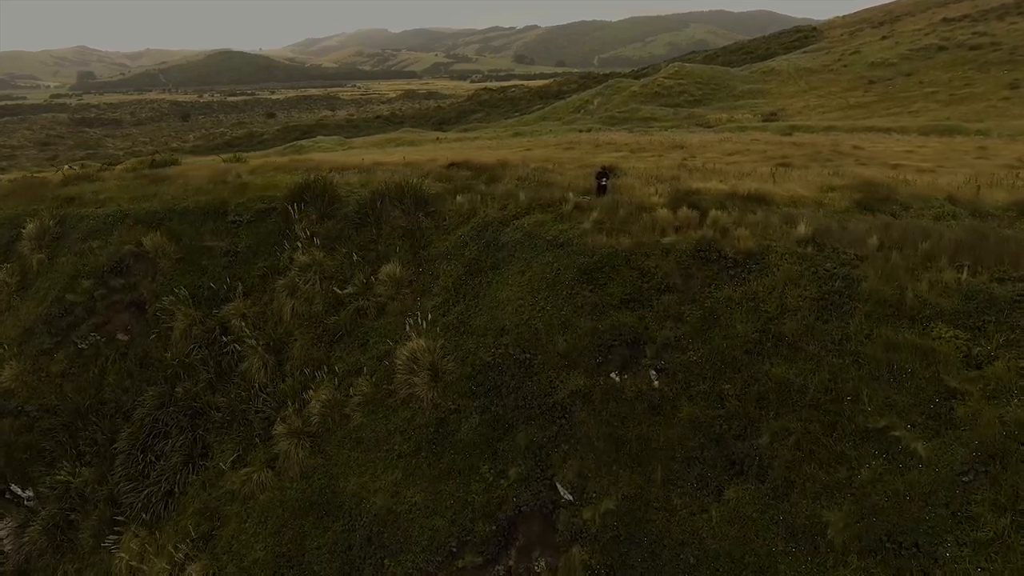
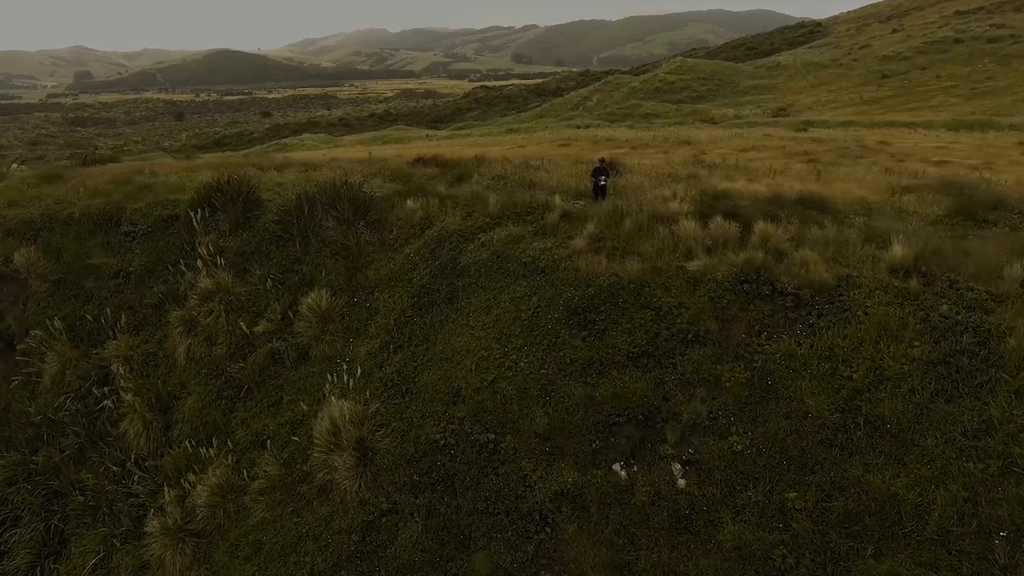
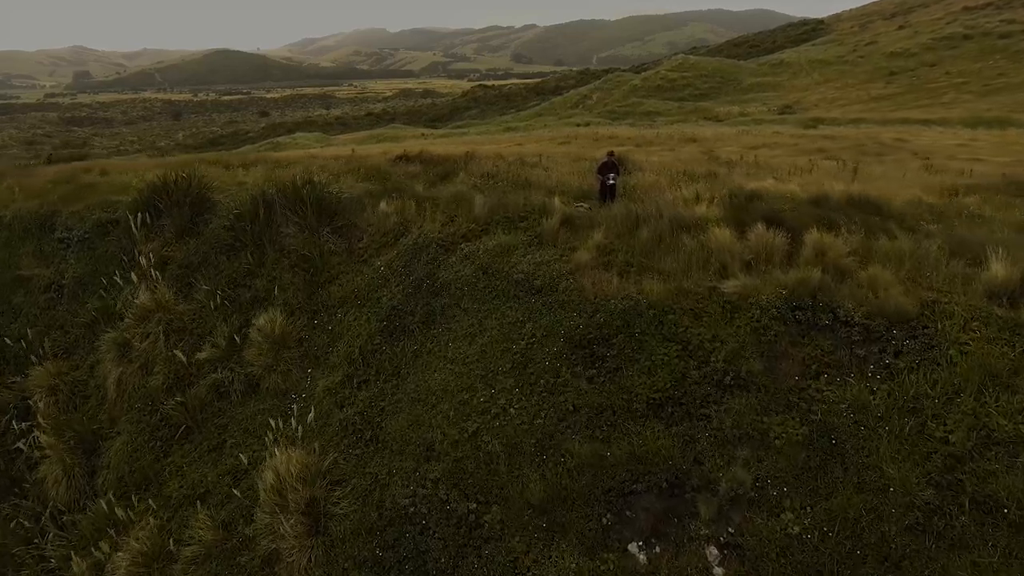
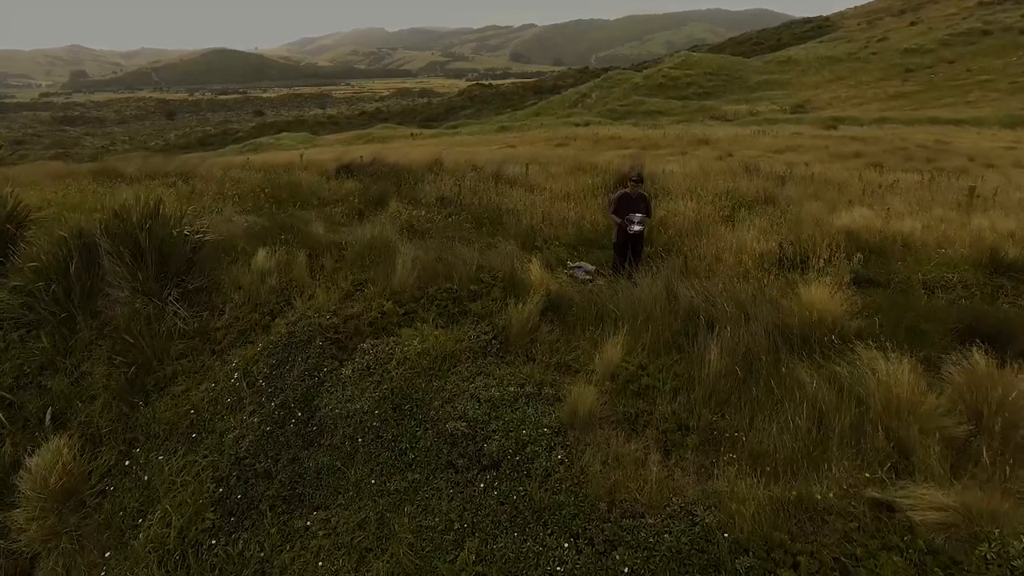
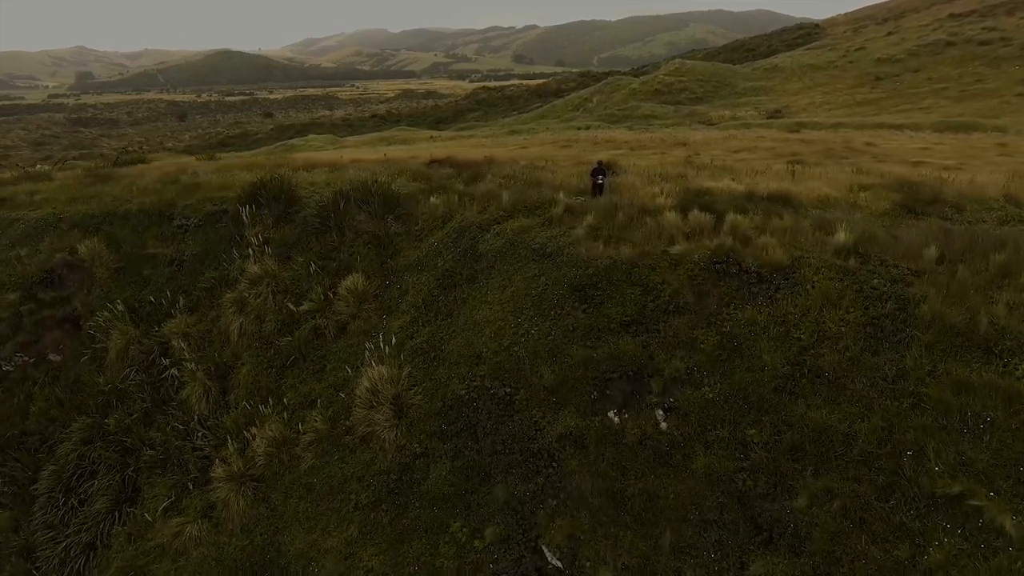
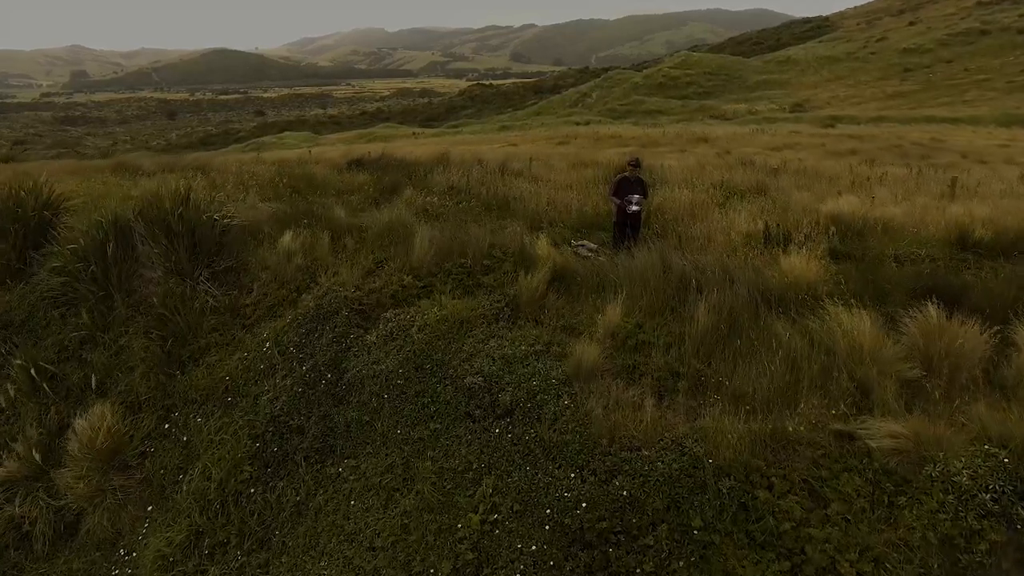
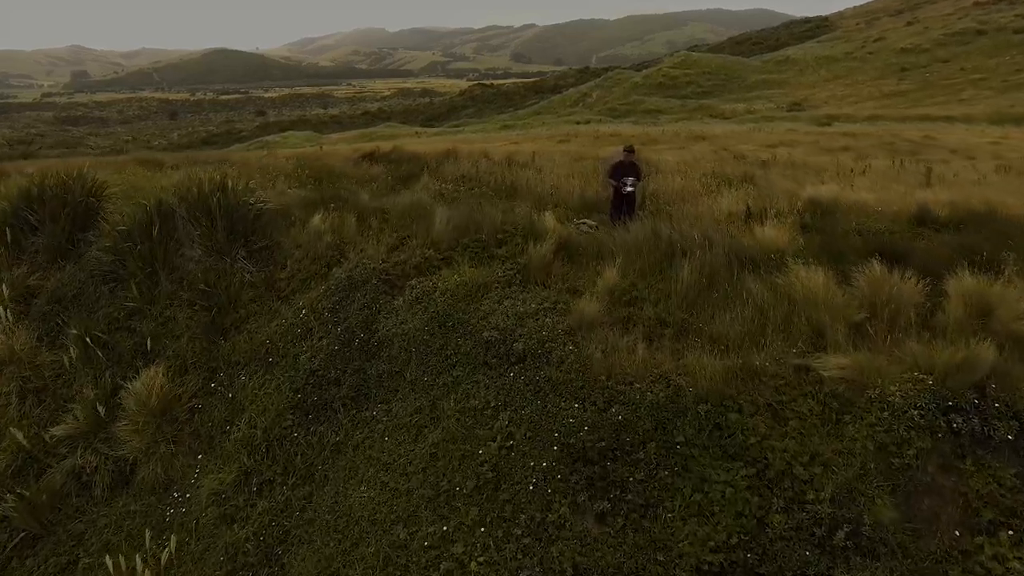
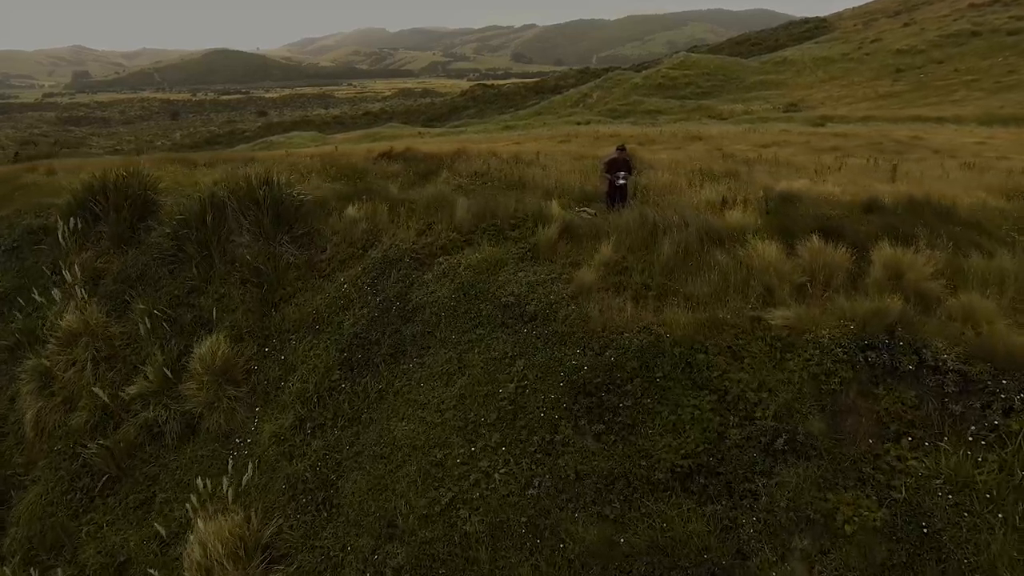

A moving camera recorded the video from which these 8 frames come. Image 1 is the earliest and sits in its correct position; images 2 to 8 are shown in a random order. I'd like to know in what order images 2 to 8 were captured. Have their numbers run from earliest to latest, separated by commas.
5, 2, 3, 8, 7, 6, 4
